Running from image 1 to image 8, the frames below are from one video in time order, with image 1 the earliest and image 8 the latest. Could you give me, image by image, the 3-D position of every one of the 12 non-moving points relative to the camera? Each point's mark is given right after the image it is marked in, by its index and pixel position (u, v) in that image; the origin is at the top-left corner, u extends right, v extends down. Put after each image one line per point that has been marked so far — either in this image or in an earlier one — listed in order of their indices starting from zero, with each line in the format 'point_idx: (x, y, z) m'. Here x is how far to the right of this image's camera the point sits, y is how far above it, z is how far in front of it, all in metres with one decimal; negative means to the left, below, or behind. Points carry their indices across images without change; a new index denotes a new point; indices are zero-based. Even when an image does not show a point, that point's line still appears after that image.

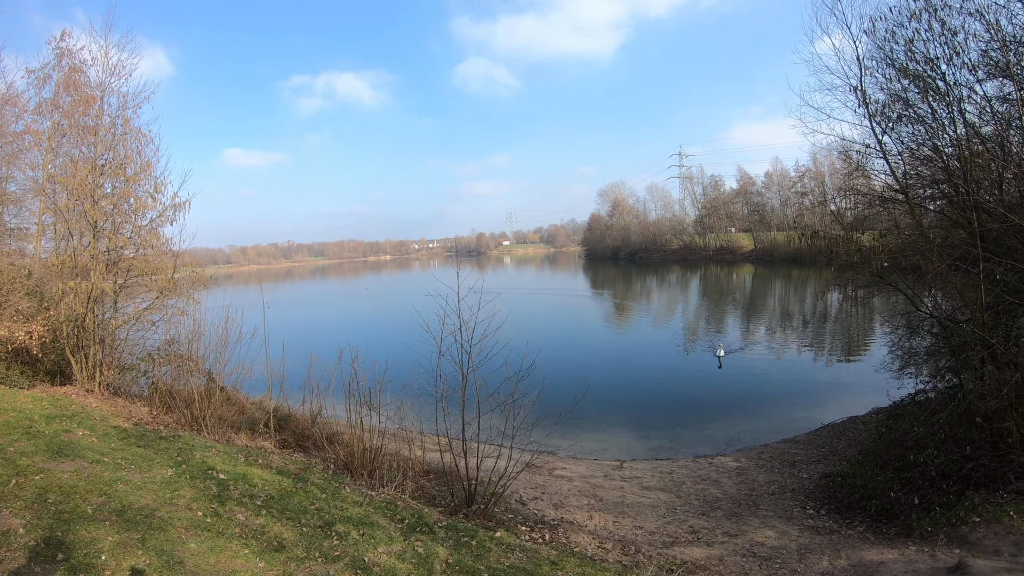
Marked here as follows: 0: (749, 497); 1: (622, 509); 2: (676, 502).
0: (+3.7, -3.3, +8.4) m
1: (+1.6, -3.3, +7.8) m
2: (+2.5, -3.3, +8.1) m
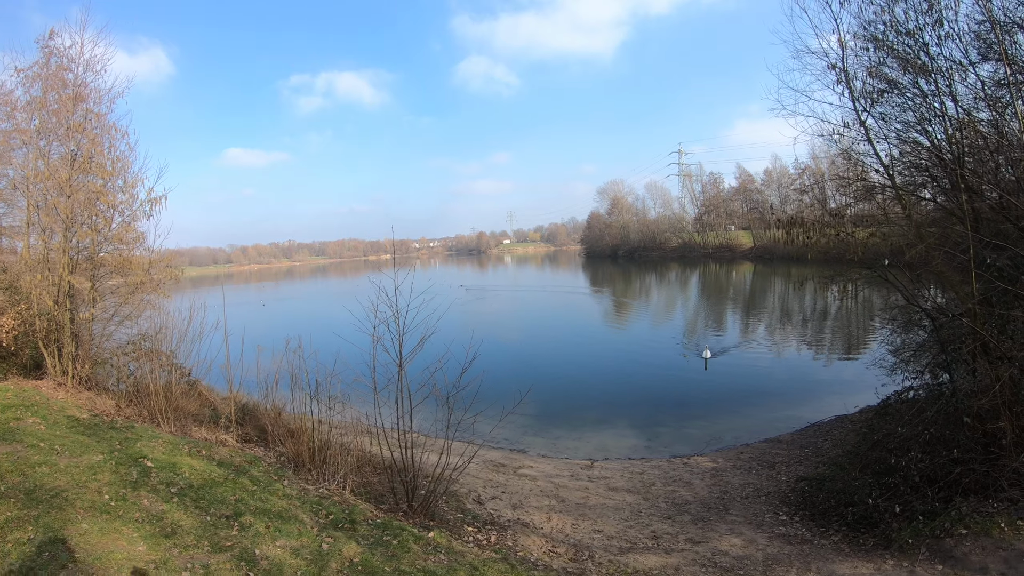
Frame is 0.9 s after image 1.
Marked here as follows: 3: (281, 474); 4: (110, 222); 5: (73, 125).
0: (+3.1, -3.2, +7.9) m
1: (+1.0, -3.2, +7.5) m
2: (+1.9, -3.2, +7.7) m
3: (-2.9, -2.4, +6.5) m
4: (-7.0, +1.0, +8.7) m
5: (-7.1, +2.6, +8.3) m
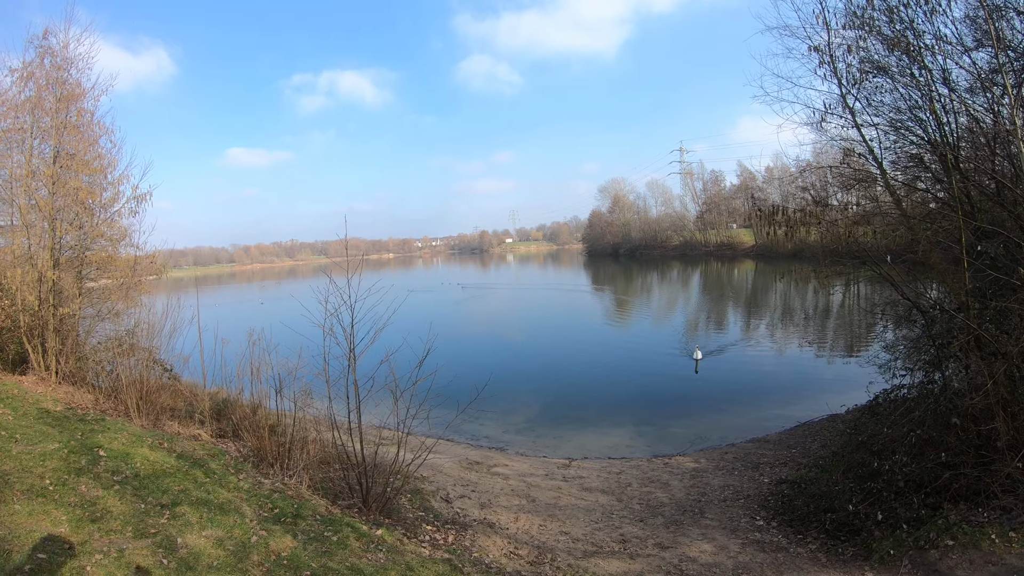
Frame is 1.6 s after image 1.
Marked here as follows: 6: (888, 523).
0: (+2.6, -3.1, +7.6) m
1: (+0.6, -3.2, +7.3) m
2: (+1.5, -3.1, +7.4) m
3: (-3.4, -2.3, +6.4) m
4: (-7.3, +1.1, +8.9) m
5: (-7.5, +2.7, +8.5) m
6: (+4.6, -2.9, +6.4) m
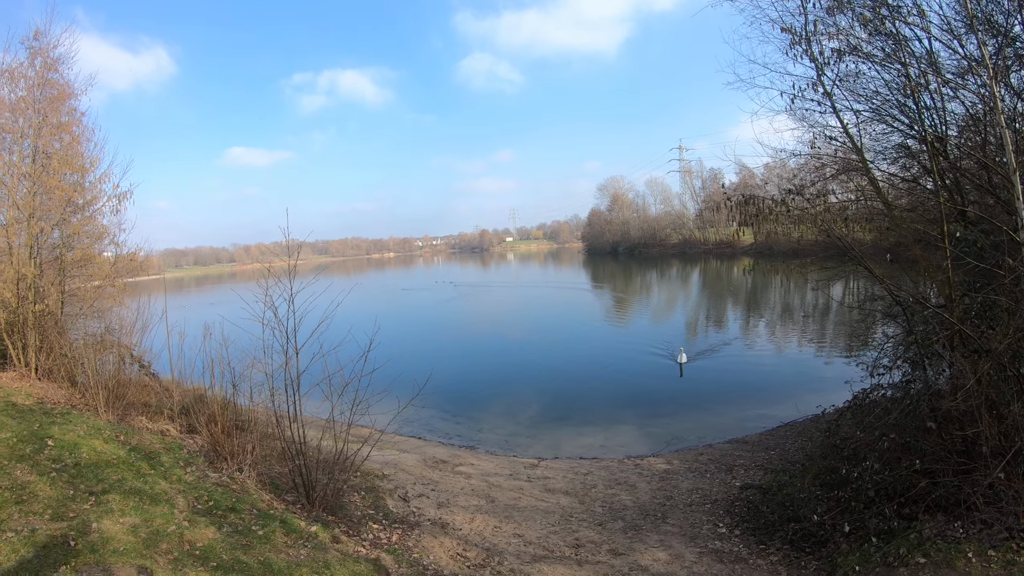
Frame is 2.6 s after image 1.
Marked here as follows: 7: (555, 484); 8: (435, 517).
0: (+2.1, -3.1, +7.2) m
1: (0.0, -3.1, +7.1) m
2: (+0.9, -3.1, +7.2) m
3: (-4.0, -2.2, +6.5) m
4: (-7.8, +1.2, +9.2) m
5: (-8.0, +2.7, +8.8) m
6: (+4.0, -2.8, +5.9) m
7: (+0.6, -3.0, +7.9) m
8: (-1.0, -3.1, +6.9) m
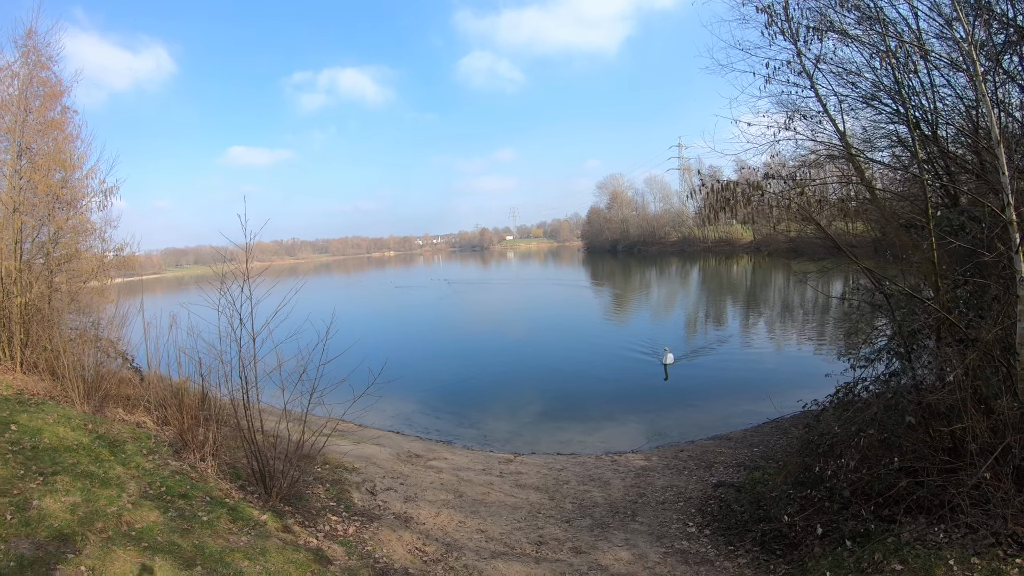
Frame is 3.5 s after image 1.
0: (+1.6, -2.9, +7.0) m
1: (-0.5, -3.0, +7.0) m
2: (+0.4, -3.0, +7.0) m
3: (-4.5, -2.0, +6.5) m
4: (-8.1, +1.3, +9.4) m
5: (-8.3, +2.9, +9.1) m
6: (+3.5, -2.7, +5.6) m
7: (+0.2, -2.9, +7.8) m
8: (-1.5, -2.9, +6.8) m
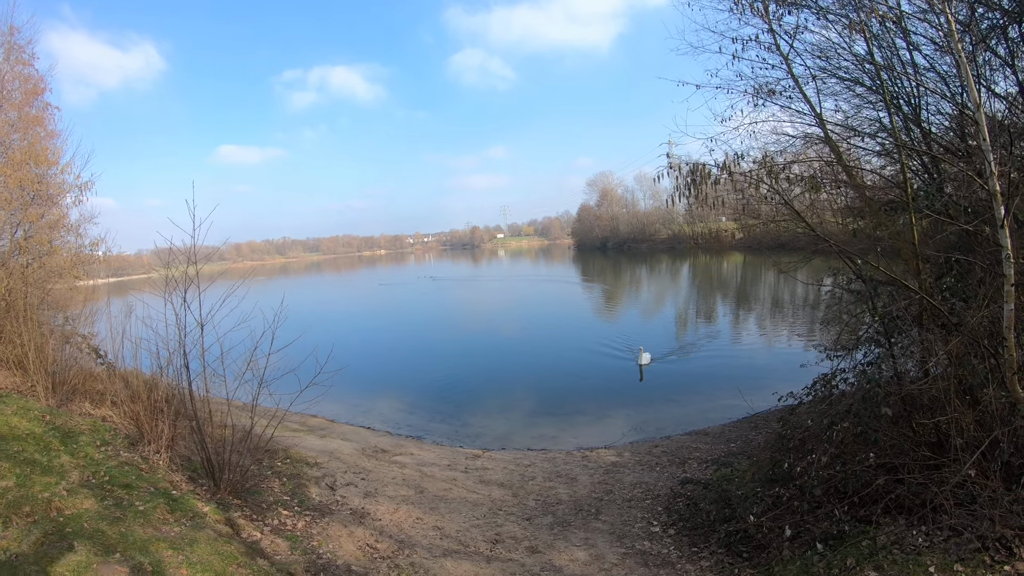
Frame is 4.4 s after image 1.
0: (+1.1, -2.8, +6.8) m
1: (-1.0, -2.9, +6.8) m
2: (-0.1, -2.9, +6.8) m
3: (-5.0, -1.9, +6.5) m
4: (-8.6, +1.4, +9.5) m
5: (-8.7, +3.0, +9.1) m
6: (+2.9, -2.6, +5.4) m
7: (-0.3, -2.8, +7.6) m
8: (-2.0, -2.8, +6.6) m
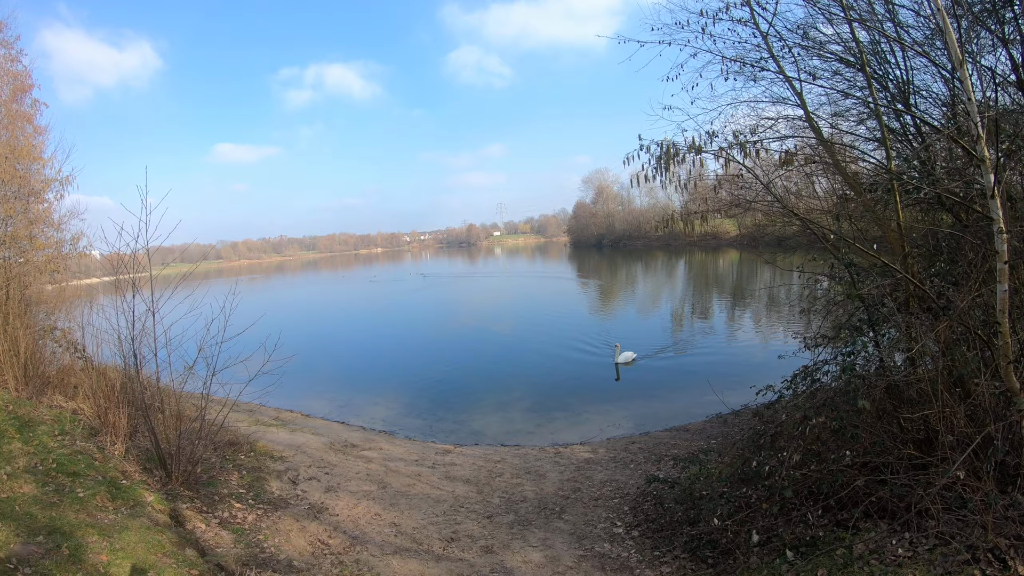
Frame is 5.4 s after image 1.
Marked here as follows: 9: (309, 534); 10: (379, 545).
0: (+0.6, -2.7, +6.5) m
1: (-1.5, -2.7, +6.6) m
2: (-0.5, -2.8, +6.6) m
3: (-5.5, -1.8, +6.4) m
4: (-8.9, +1.6, +9.6) m
5: (-9.1, +3.1, +9.3) m
6: (+2.4, -2.5, +5.1) m
7: (-0.7, -2.7, +7.4) m
8: (-2.5, -2.7, +6.5) m
9: (-2.3, -2.8, +5.8) m
10: (-1.5, -2.8, +5.7) m
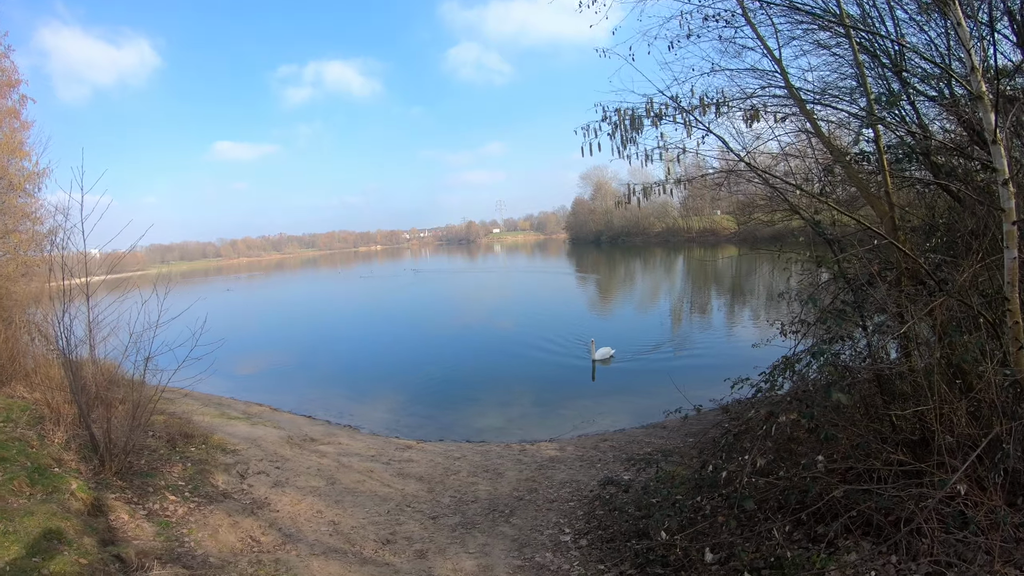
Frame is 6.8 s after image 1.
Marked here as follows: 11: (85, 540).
0: (0.0, -2.6, +6.1) m
1: (-2.1, -2.6, +6.3) m
2: (-1.1, -2.6, +6.3) m
3: (-6.1, -1.6, +6.4) m
4: (-9.3, +1.8, +9.8) m
5: (-9.5, +3.3, +9.5) m
6: (+1.7, -2.4, +4.6) m
7: (-1.3, -2.6, +7.1) m
8: (-3.1, -2.5, +6.3) m
9: (-2.9, -2.6, +5.5) m
10: (-2.1, -2.7, +5.4) m
11: (-3.6, -2.2, +4.4) m
